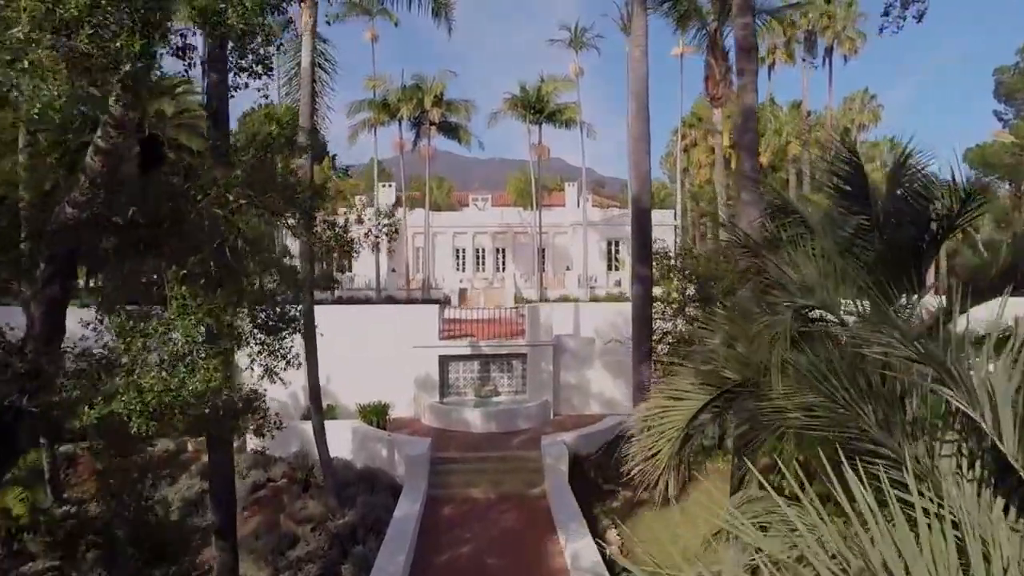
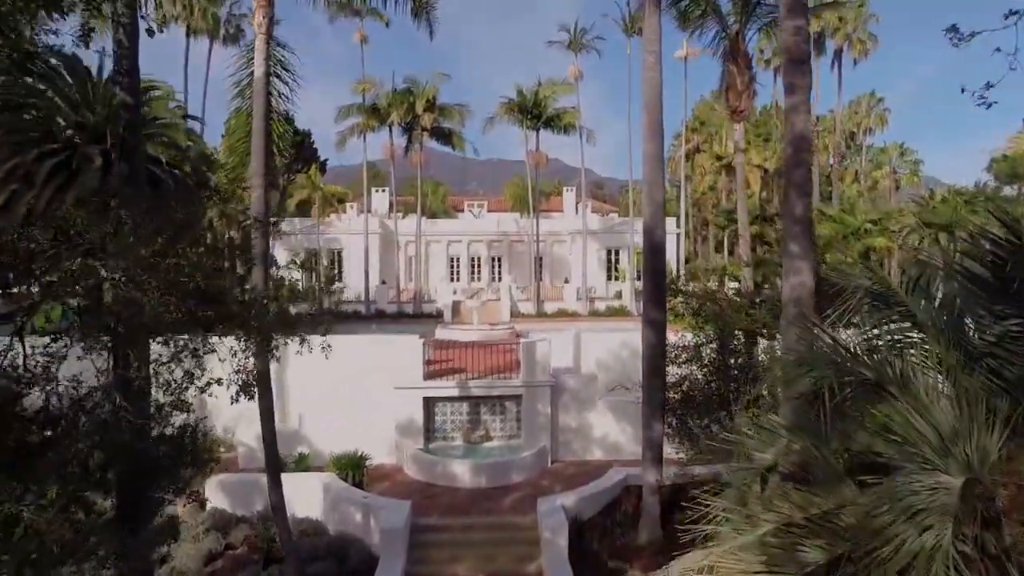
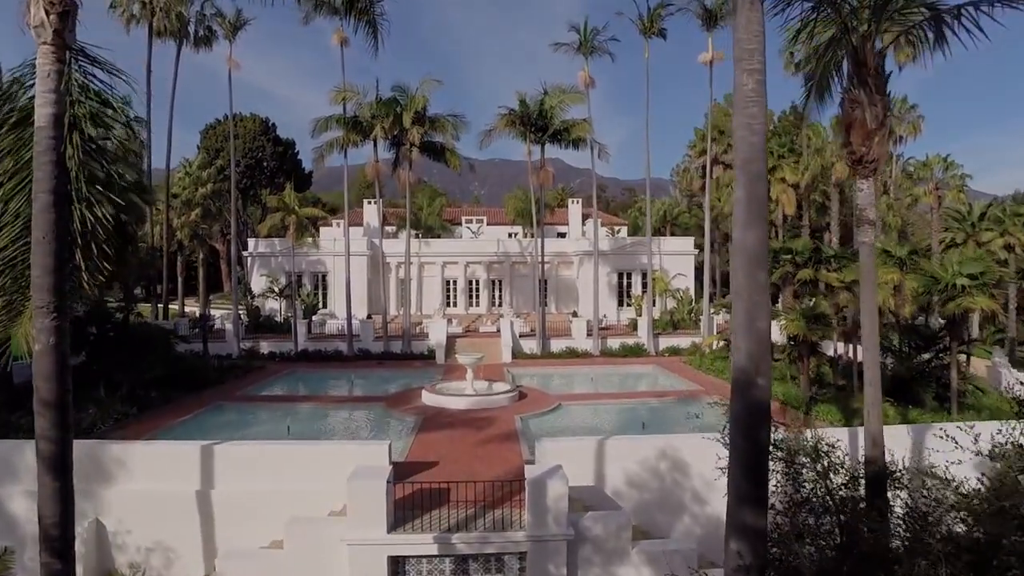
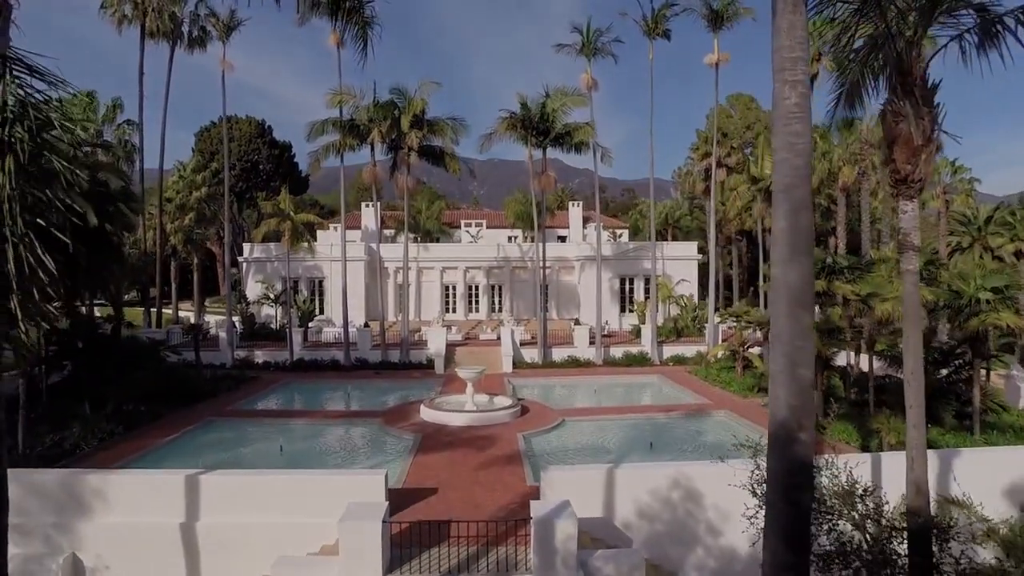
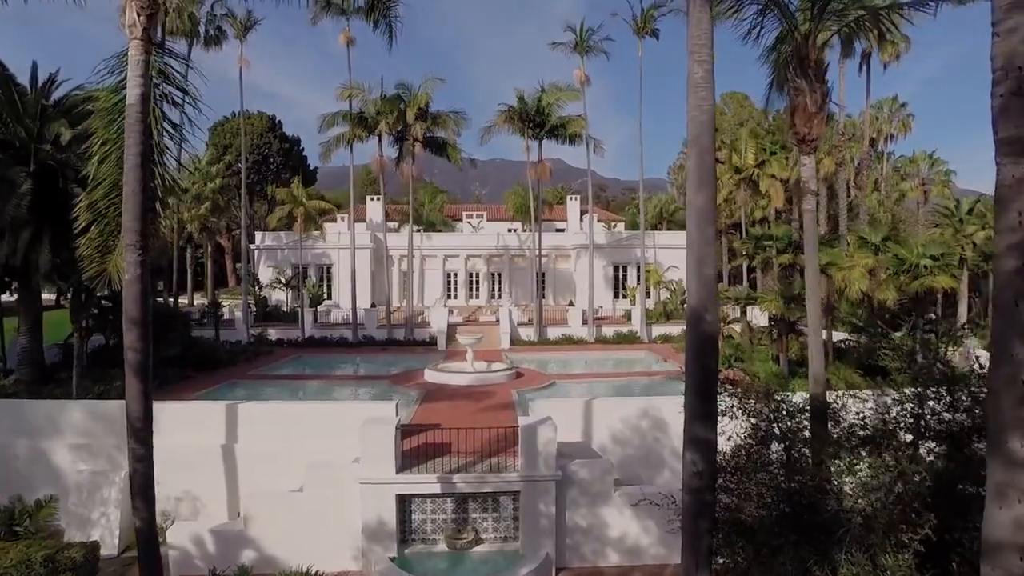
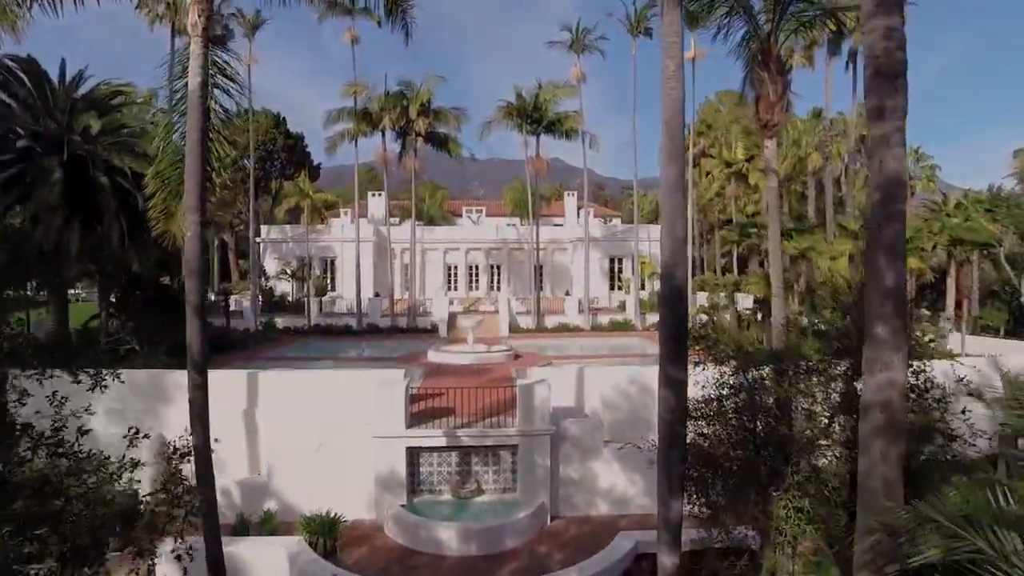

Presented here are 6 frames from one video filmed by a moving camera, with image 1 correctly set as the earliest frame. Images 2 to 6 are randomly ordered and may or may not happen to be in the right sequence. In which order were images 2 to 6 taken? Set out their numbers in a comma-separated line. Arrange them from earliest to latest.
2, 6, 5, 3, 4
